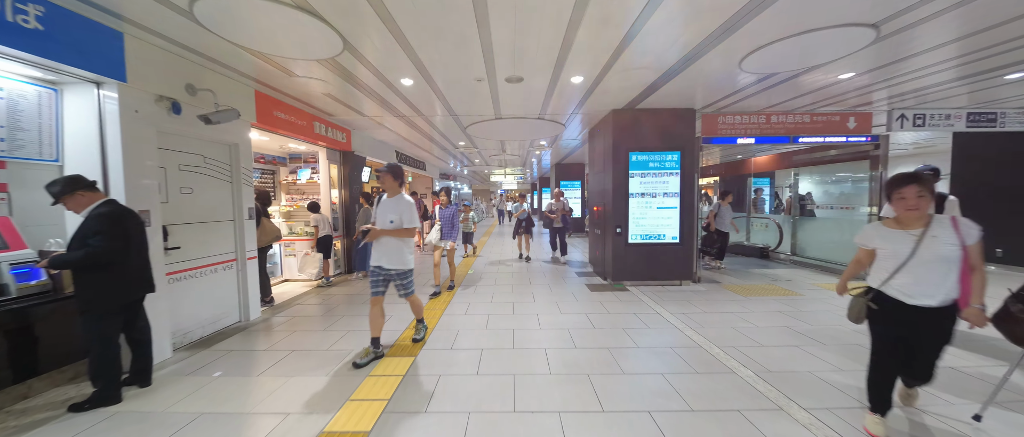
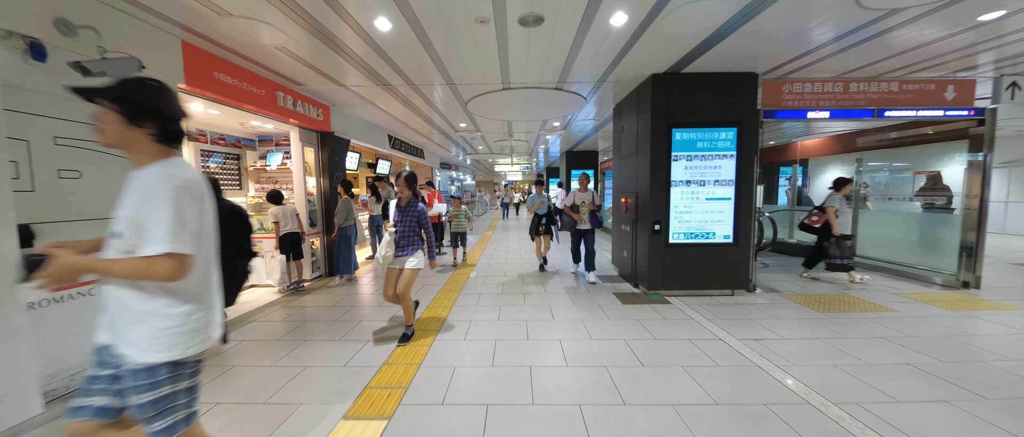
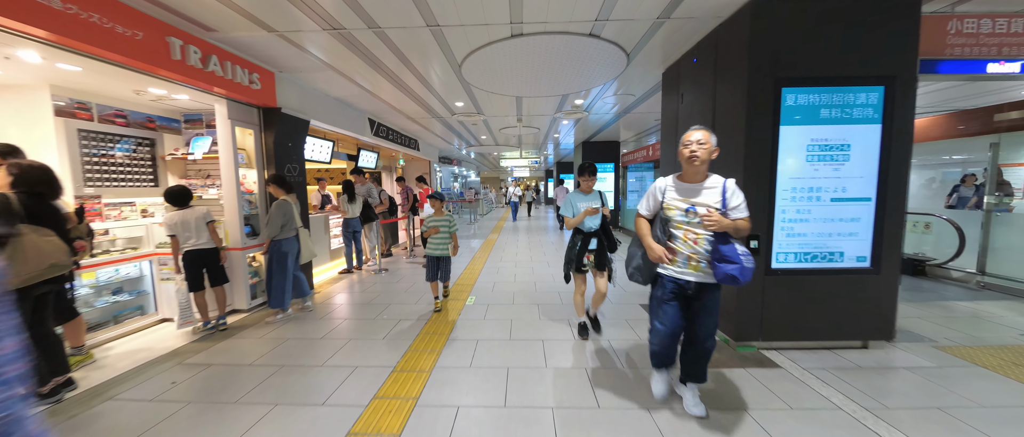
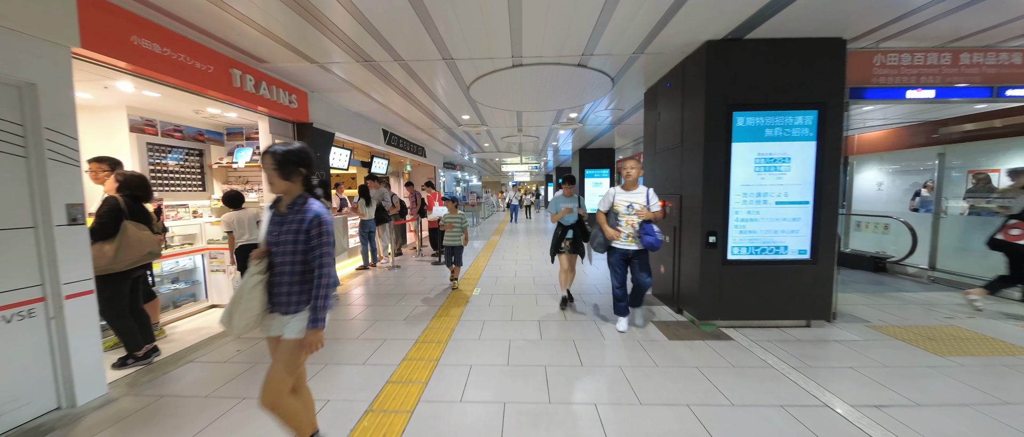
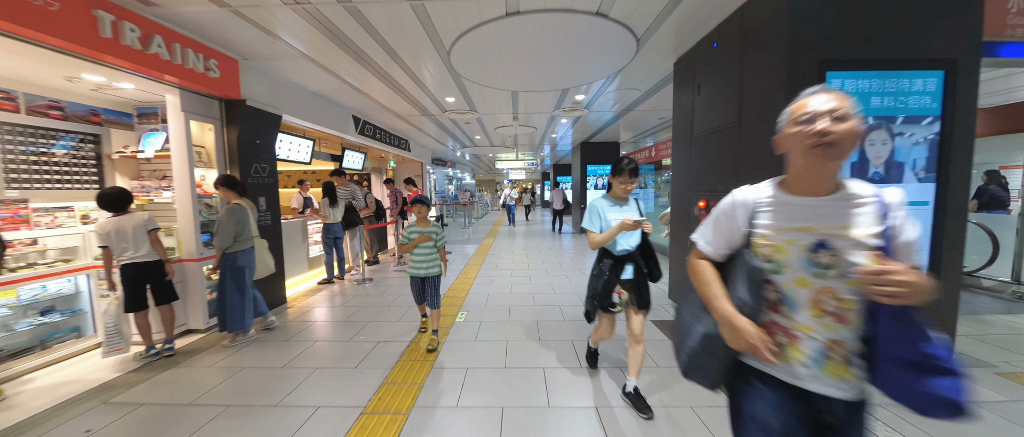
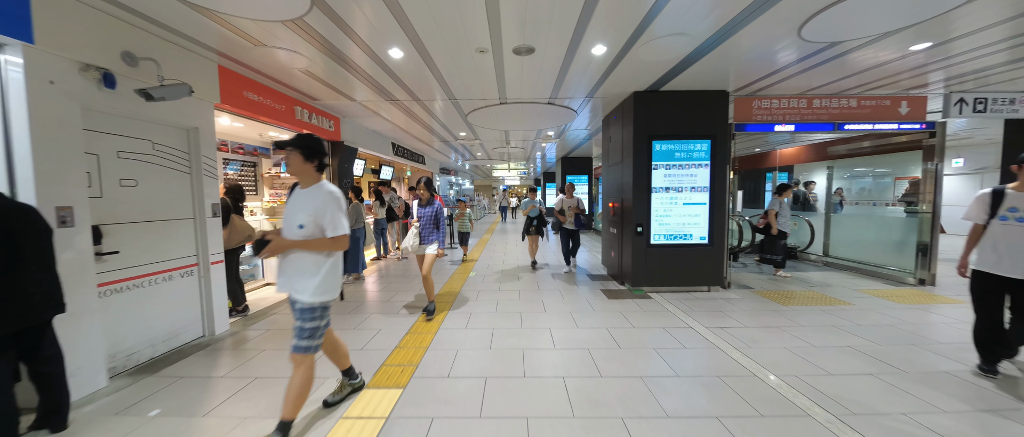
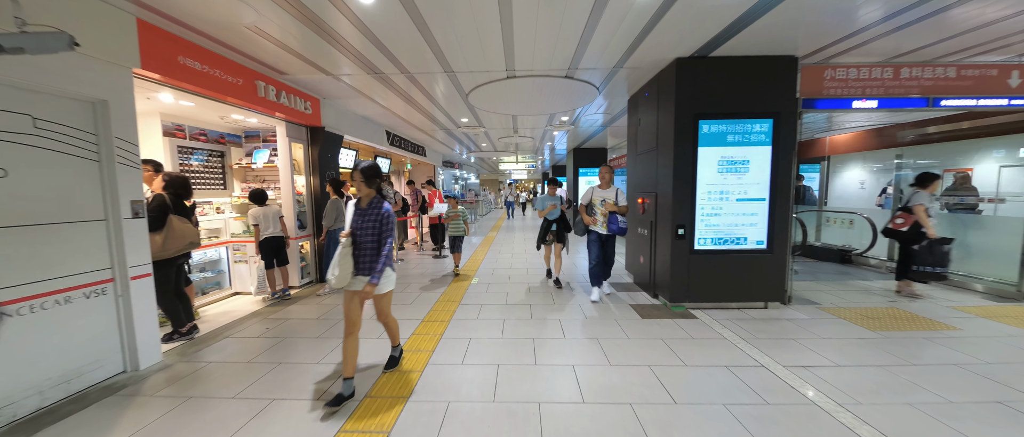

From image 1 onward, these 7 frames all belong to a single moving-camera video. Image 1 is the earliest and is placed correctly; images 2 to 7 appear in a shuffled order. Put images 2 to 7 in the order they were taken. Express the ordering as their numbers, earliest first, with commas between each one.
6, 2, 7, 4, 3, 5
